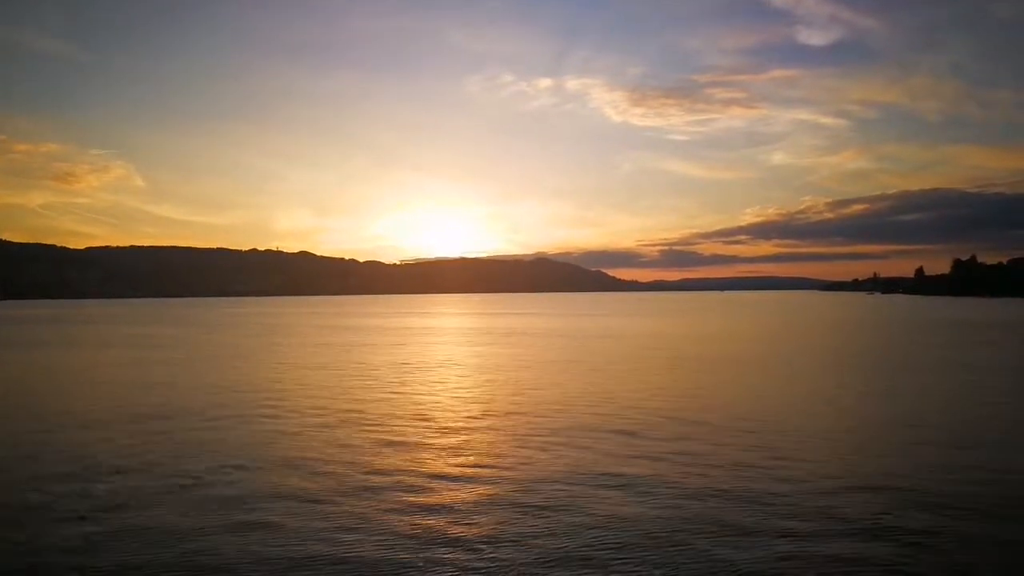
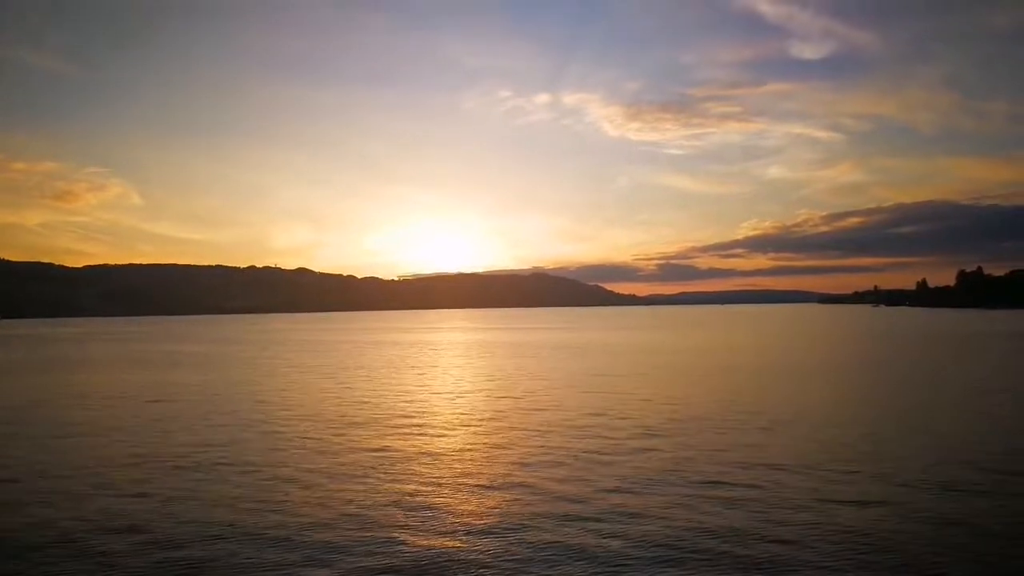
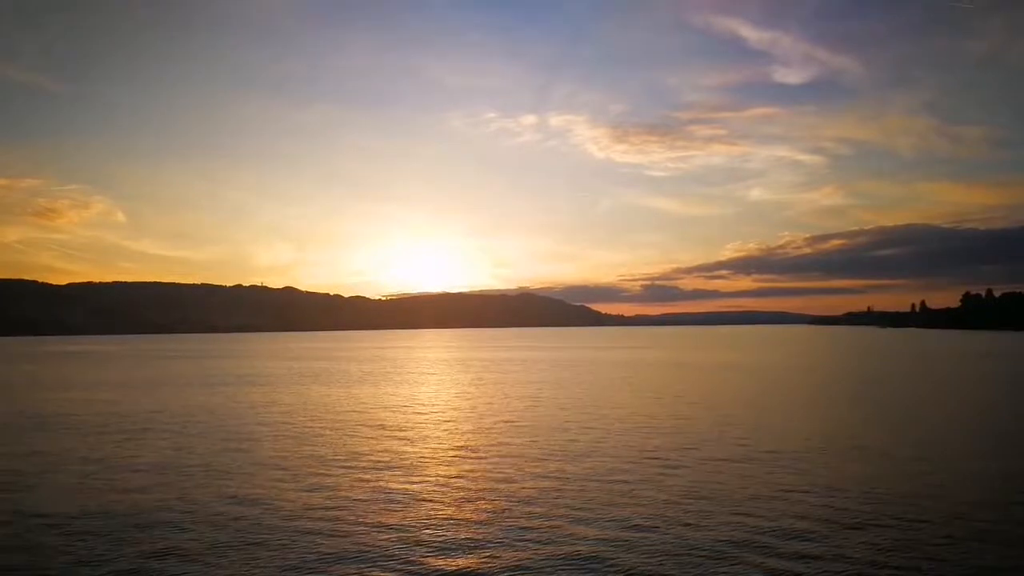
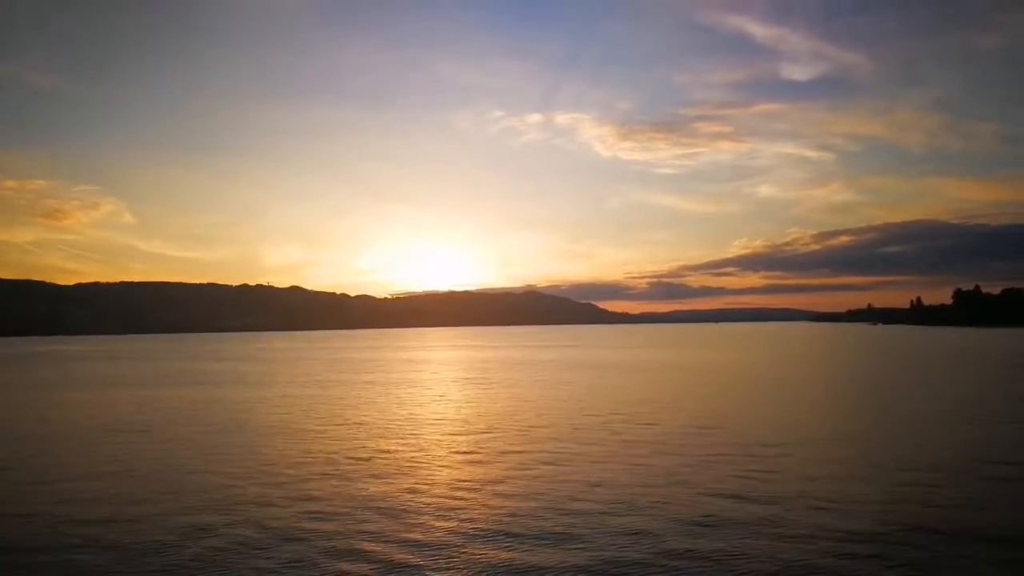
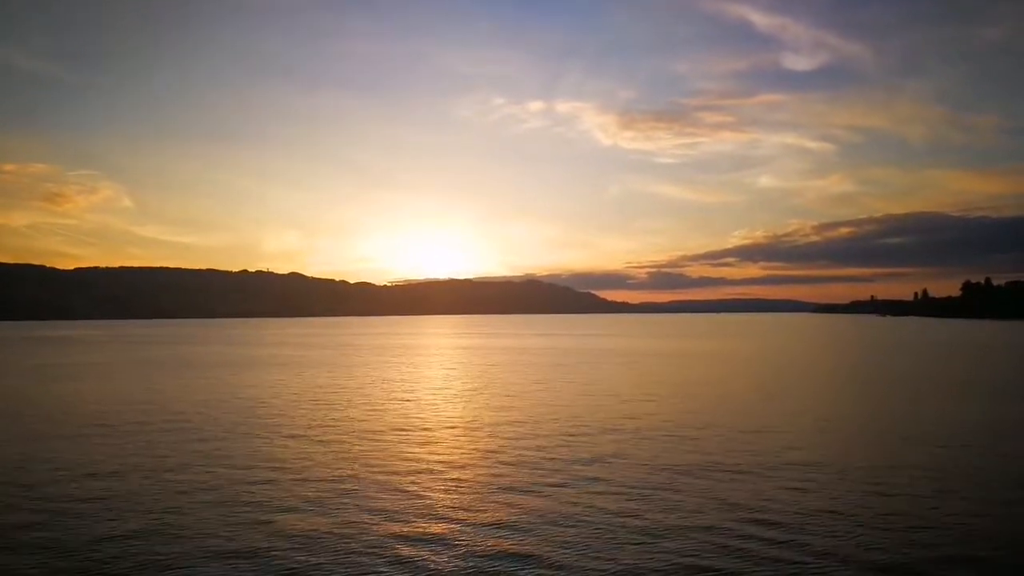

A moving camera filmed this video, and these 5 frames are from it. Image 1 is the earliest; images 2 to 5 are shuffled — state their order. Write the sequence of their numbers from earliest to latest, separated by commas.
2, 4, 5, 3
